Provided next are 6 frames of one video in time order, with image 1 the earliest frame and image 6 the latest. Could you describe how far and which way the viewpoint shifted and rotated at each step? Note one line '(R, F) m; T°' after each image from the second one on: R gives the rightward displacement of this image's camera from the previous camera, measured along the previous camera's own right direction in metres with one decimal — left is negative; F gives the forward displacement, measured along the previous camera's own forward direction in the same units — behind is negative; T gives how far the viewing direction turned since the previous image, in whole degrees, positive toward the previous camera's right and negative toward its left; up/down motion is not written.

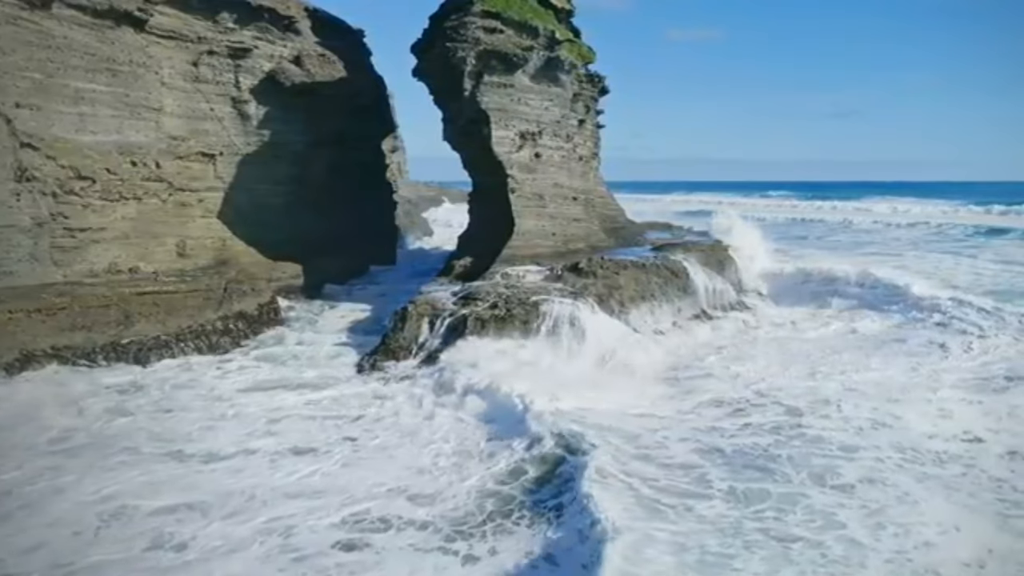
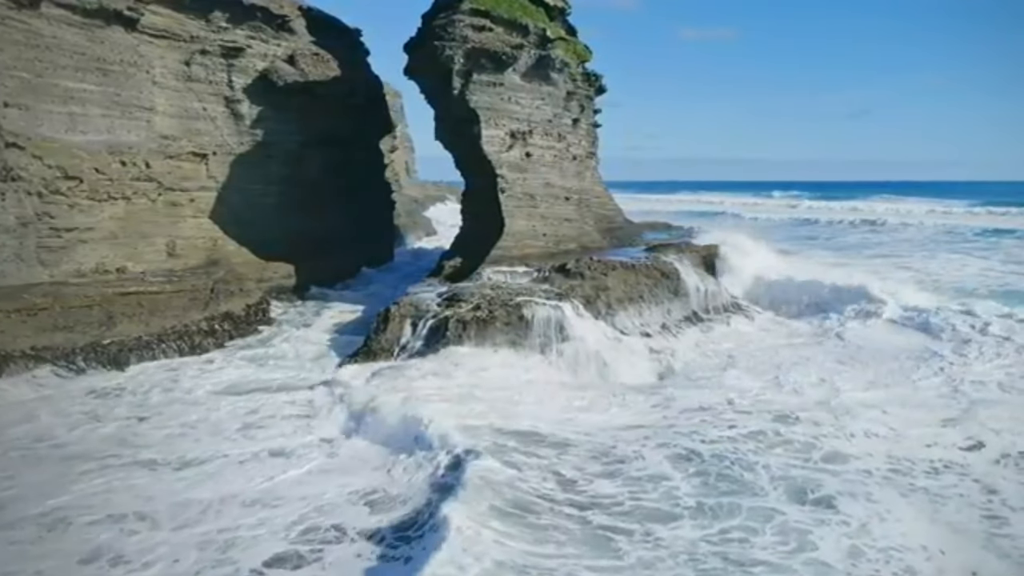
(+0.3, +0.1) m; -1°
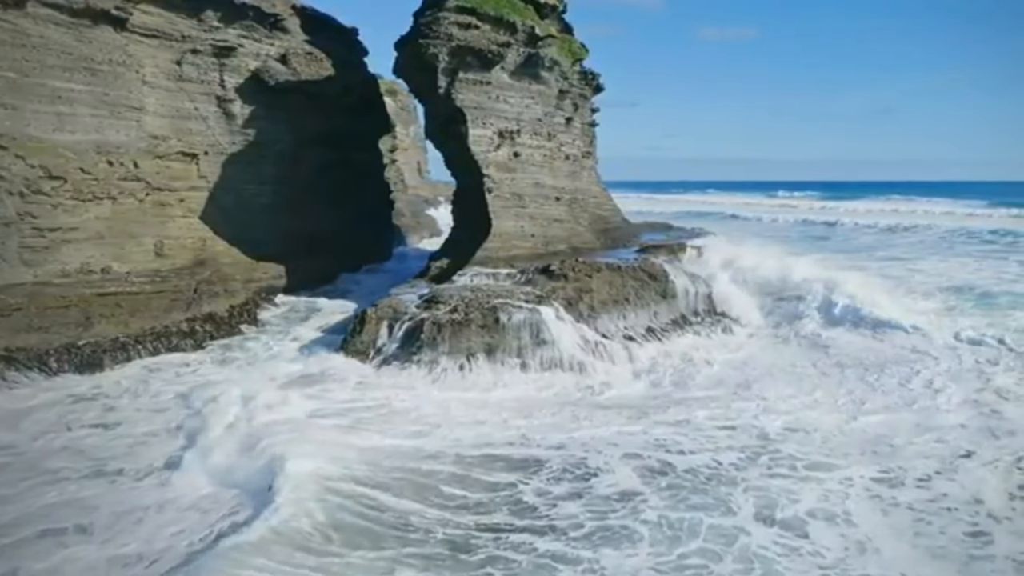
(+0.5, +0.2) m; -1°
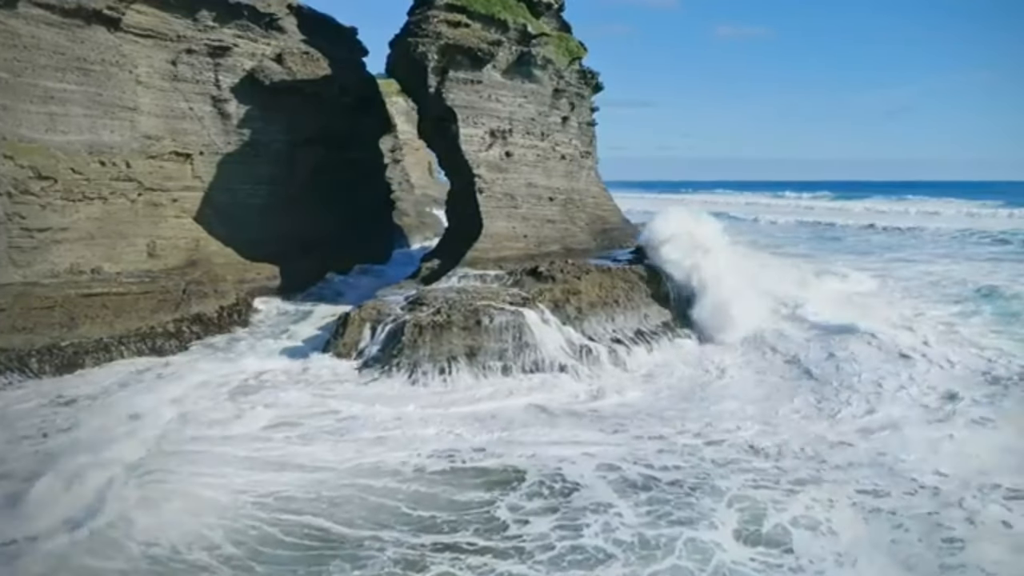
(+0.4, +0.1) m; -1°
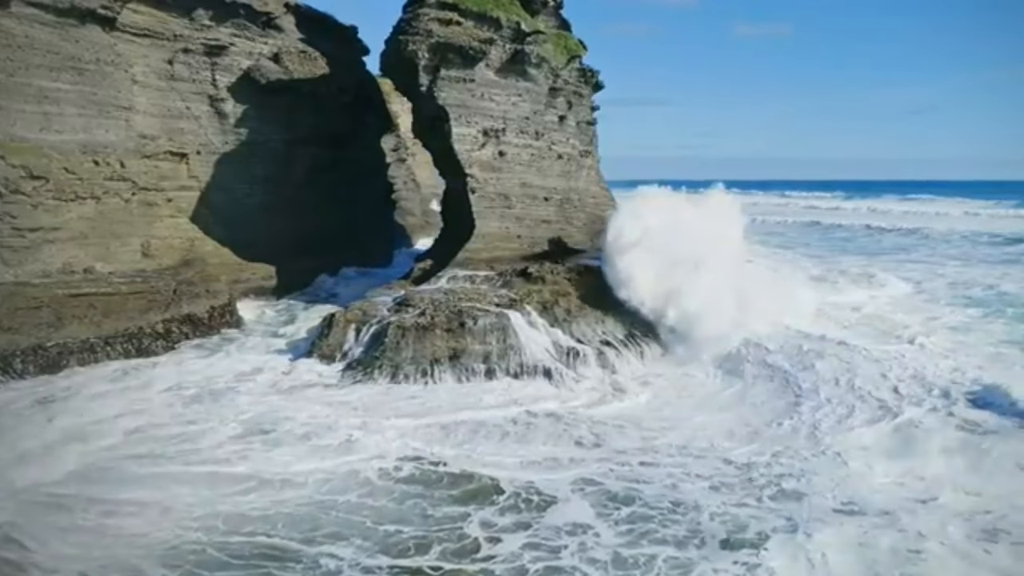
(+0.3, +0.1) m; -1°
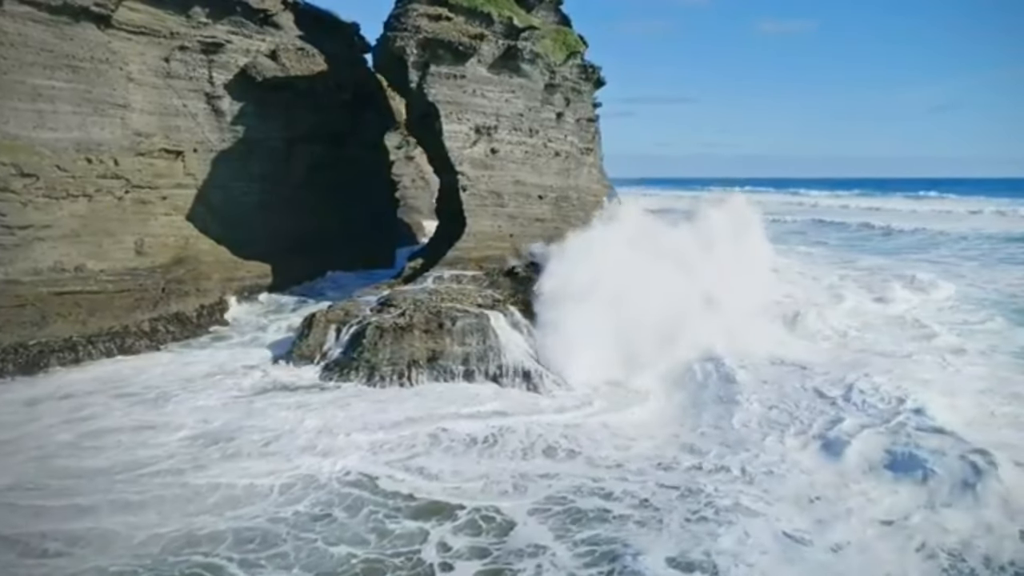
(+0.4, +0.2) m; -2°
